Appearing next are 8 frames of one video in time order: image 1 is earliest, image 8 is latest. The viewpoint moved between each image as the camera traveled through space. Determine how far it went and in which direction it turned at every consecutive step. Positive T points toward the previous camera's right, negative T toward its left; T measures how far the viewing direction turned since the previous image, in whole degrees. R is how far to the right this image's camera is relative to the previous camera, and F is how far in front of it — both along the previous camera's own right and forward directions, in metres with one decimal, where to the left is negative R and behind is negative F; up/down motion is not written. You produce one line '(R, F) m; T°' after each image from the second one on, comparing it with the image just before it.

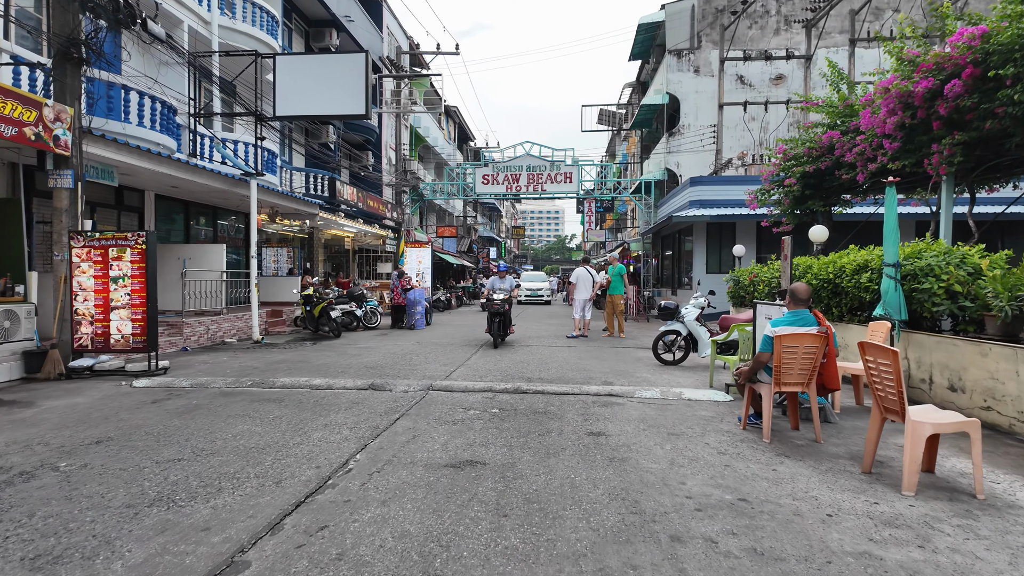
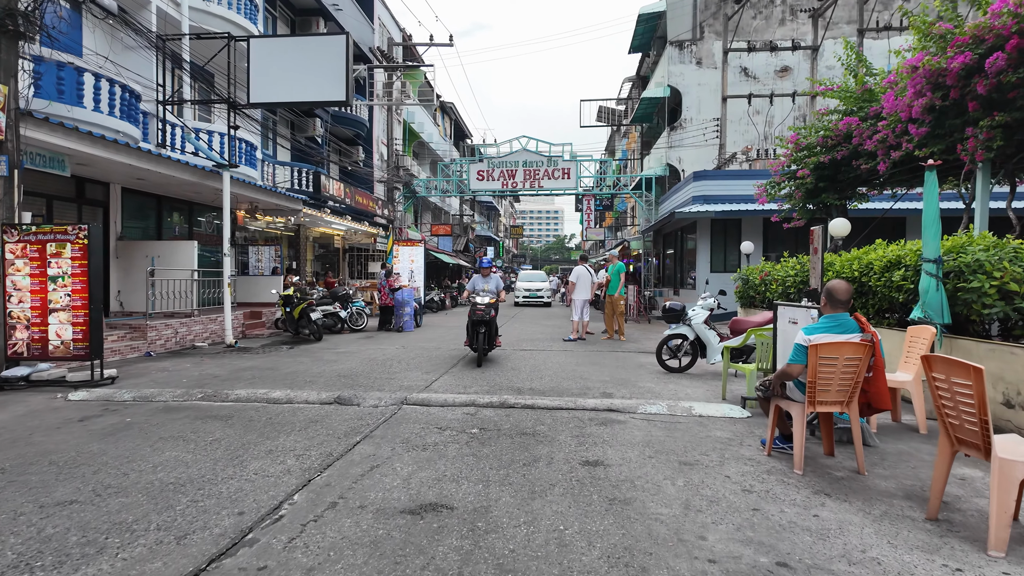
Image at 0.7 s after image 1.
(+0.1, +0.8) m; 0°
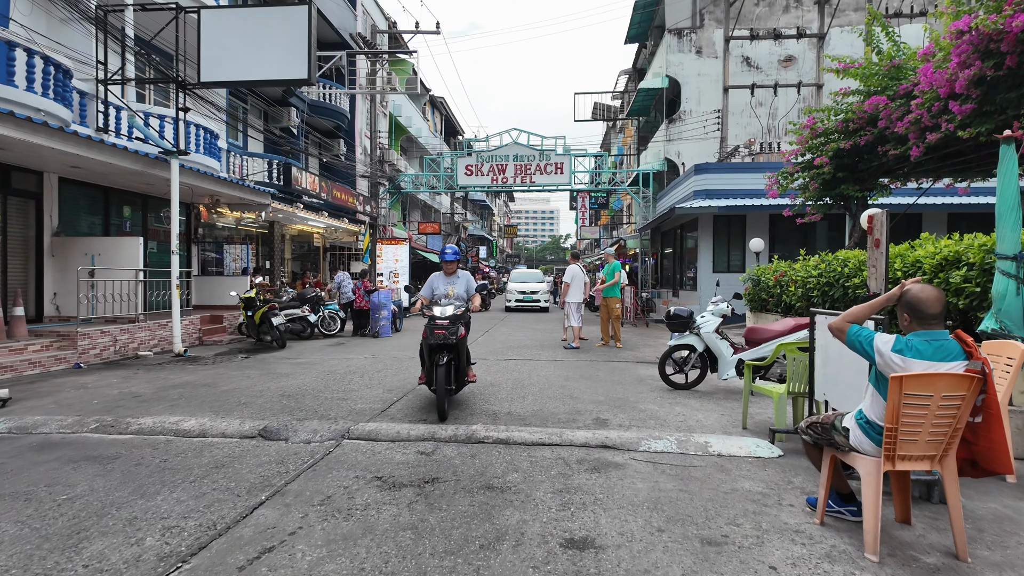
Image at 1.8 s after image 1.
(+0.2, +1.1) m; 0°
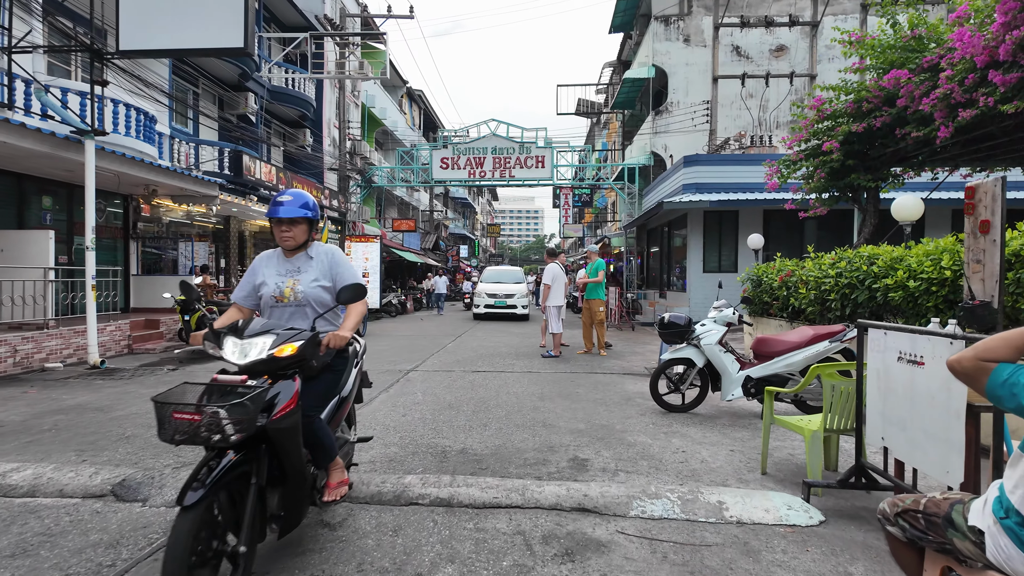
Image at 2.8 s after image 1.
(+0.2, +1.1) m; +1°
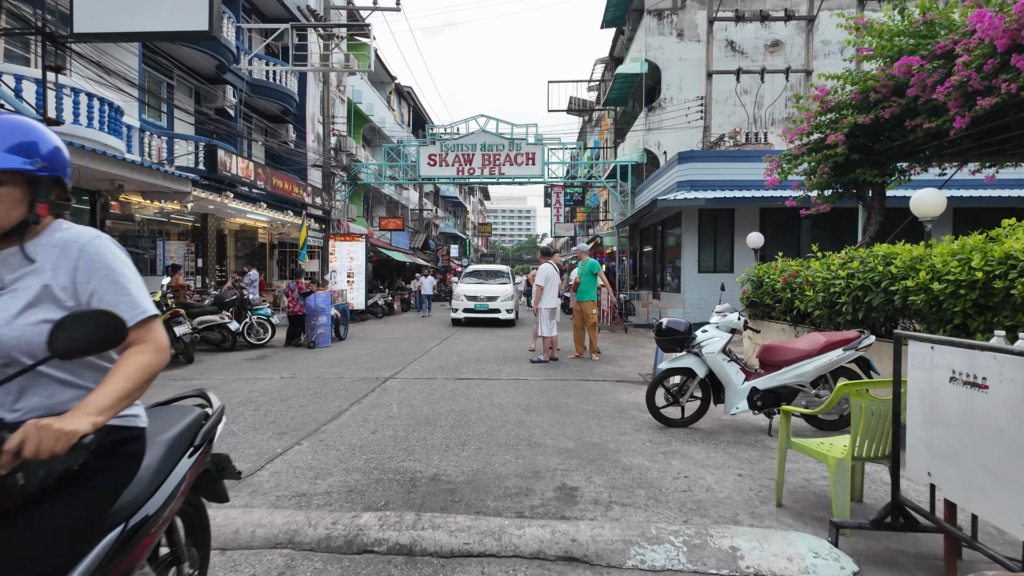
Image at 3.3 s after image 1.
(+0.1, +0.5) m; +1°
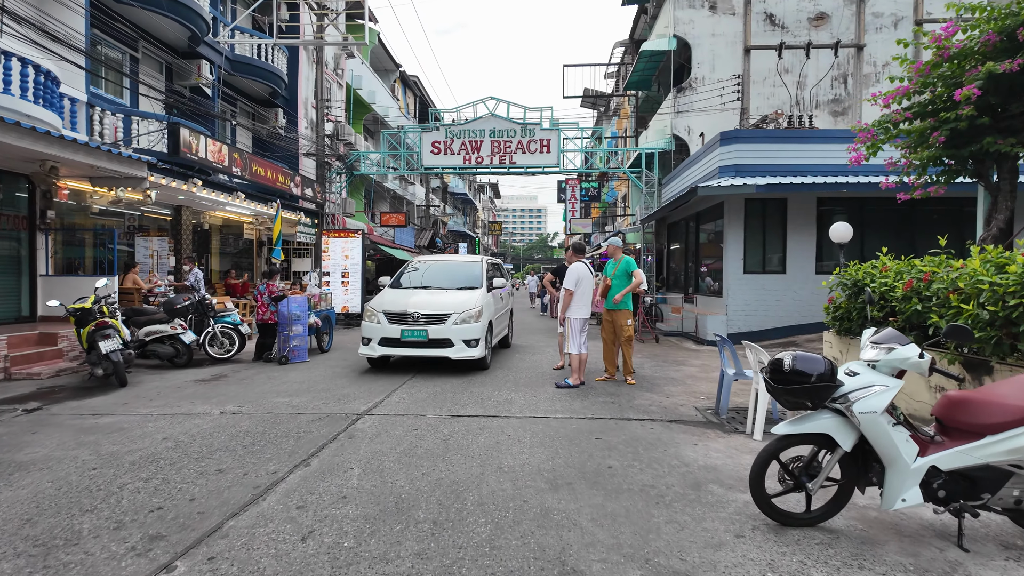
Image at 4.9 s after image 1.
(0.0, +1.9) m; -1°
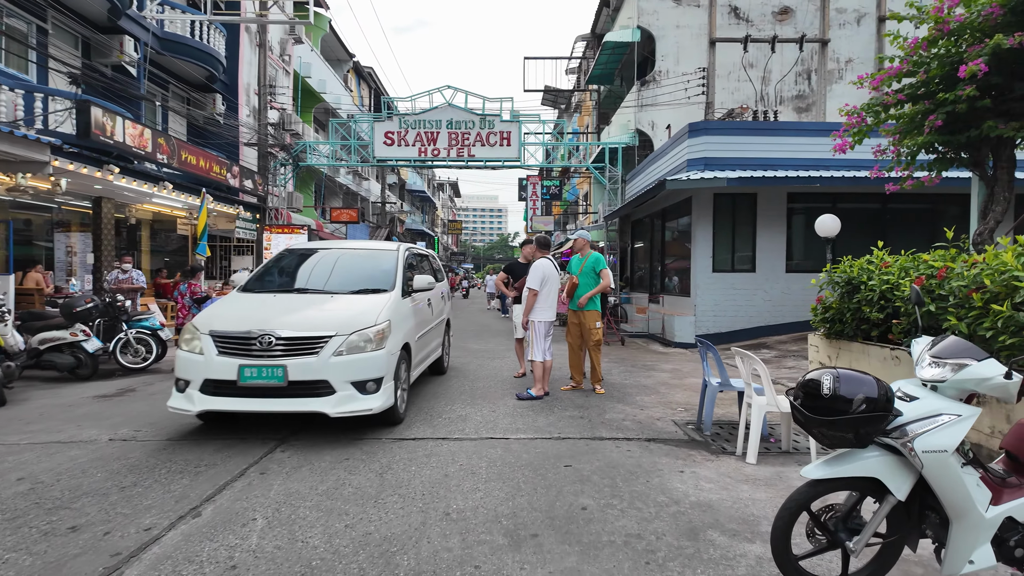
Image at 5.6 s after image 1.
(+0.1, +0.8) m; +4°
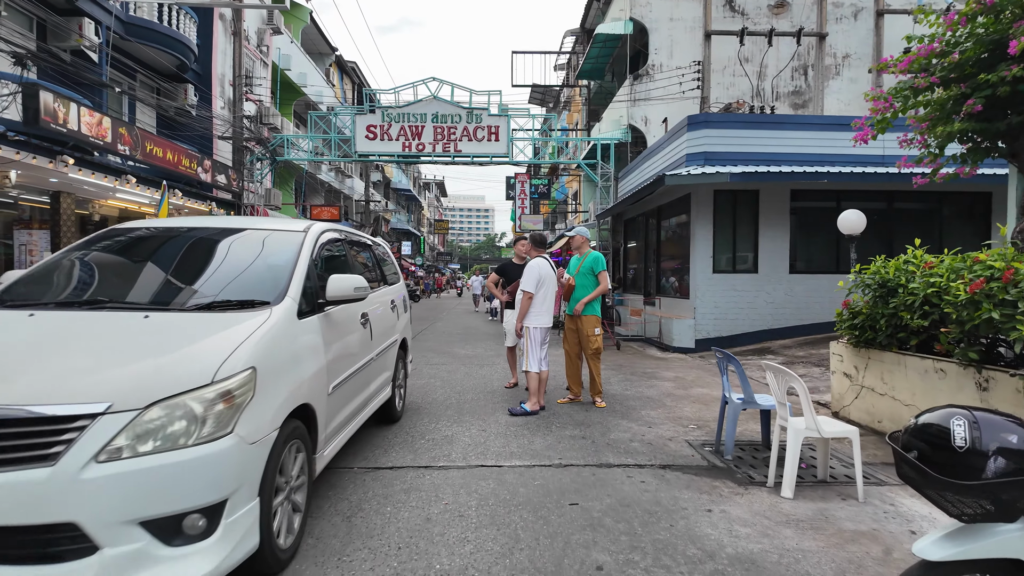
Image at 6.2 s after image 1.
(-0.1, +0.6) m; +1°
